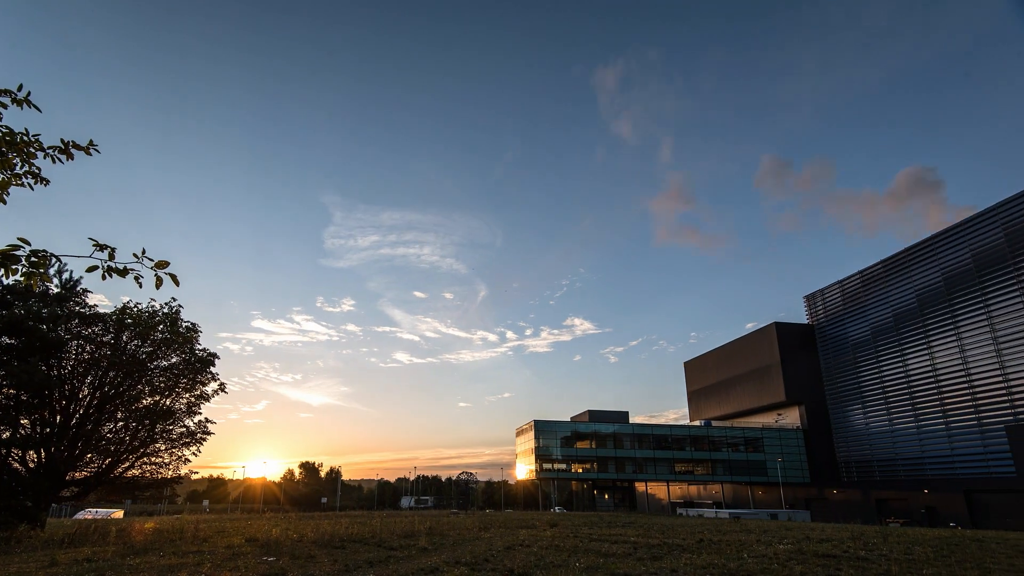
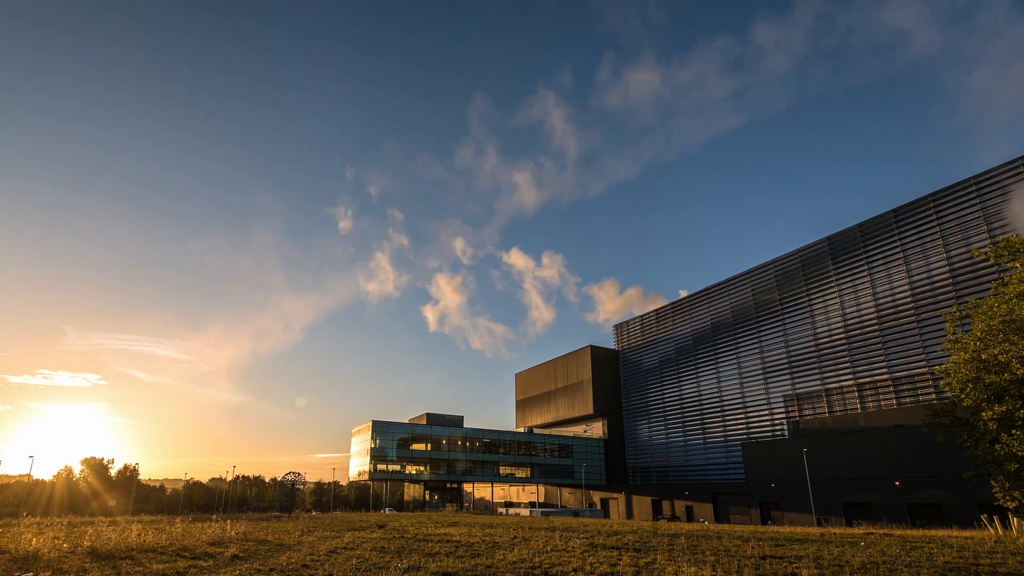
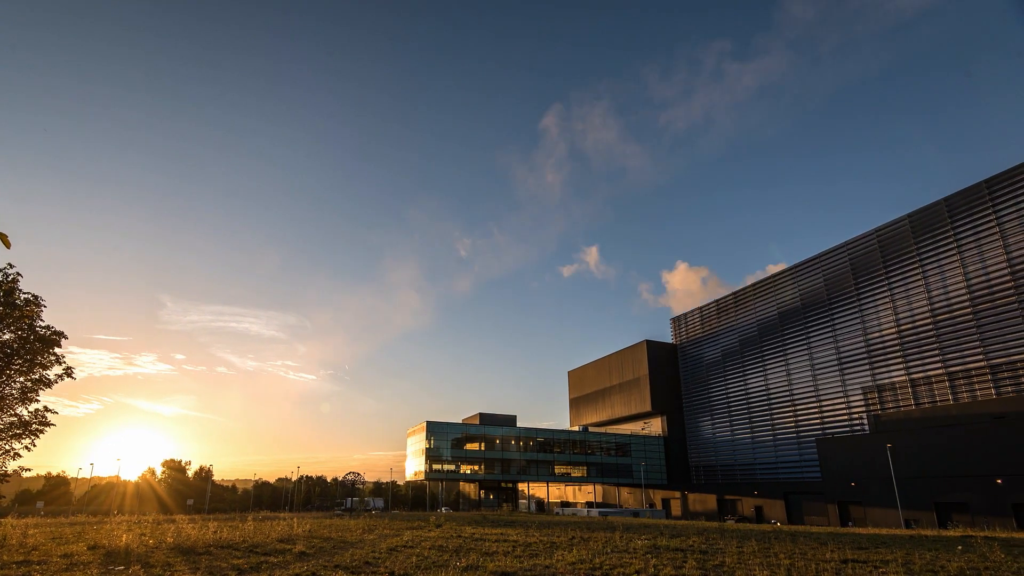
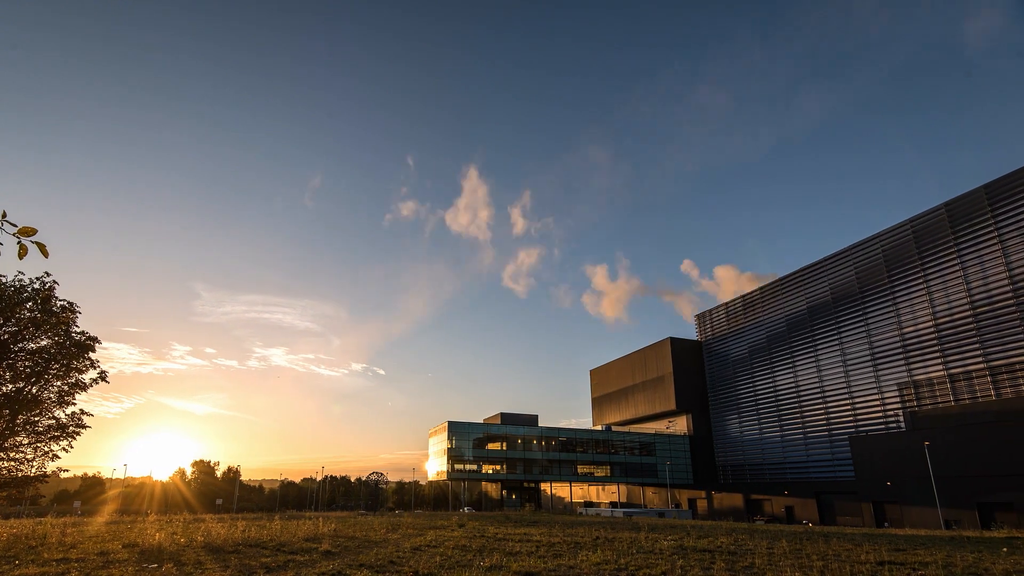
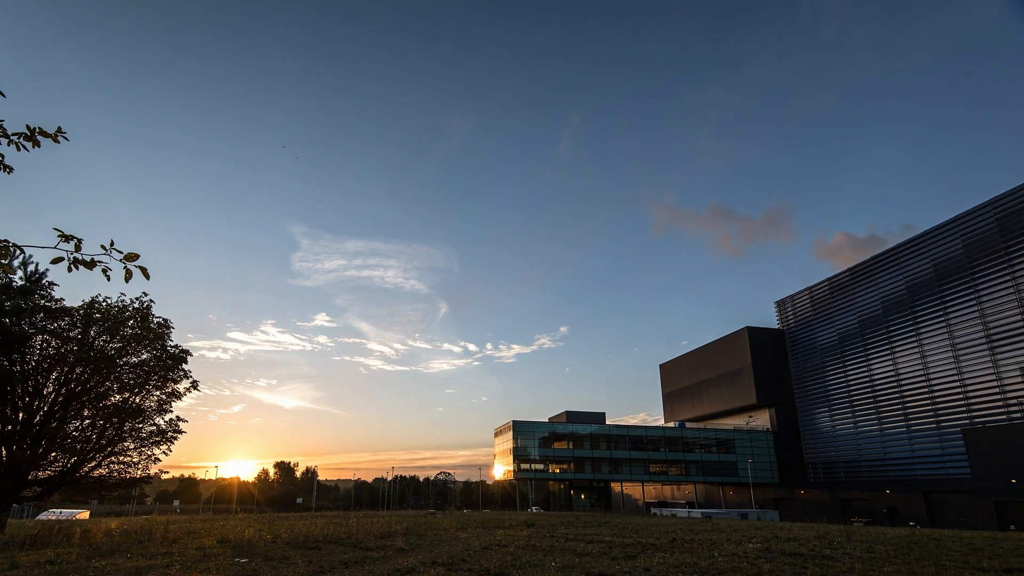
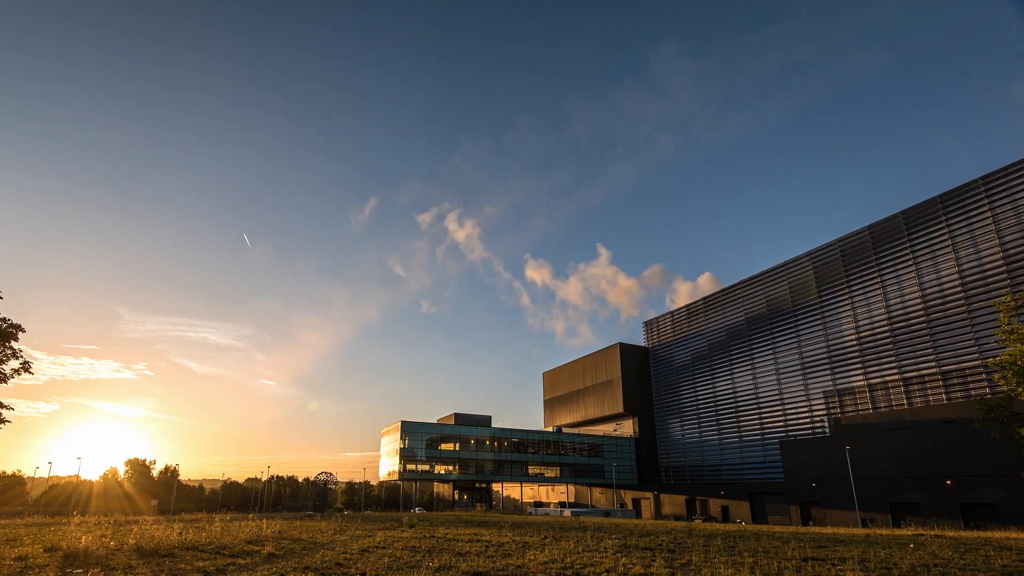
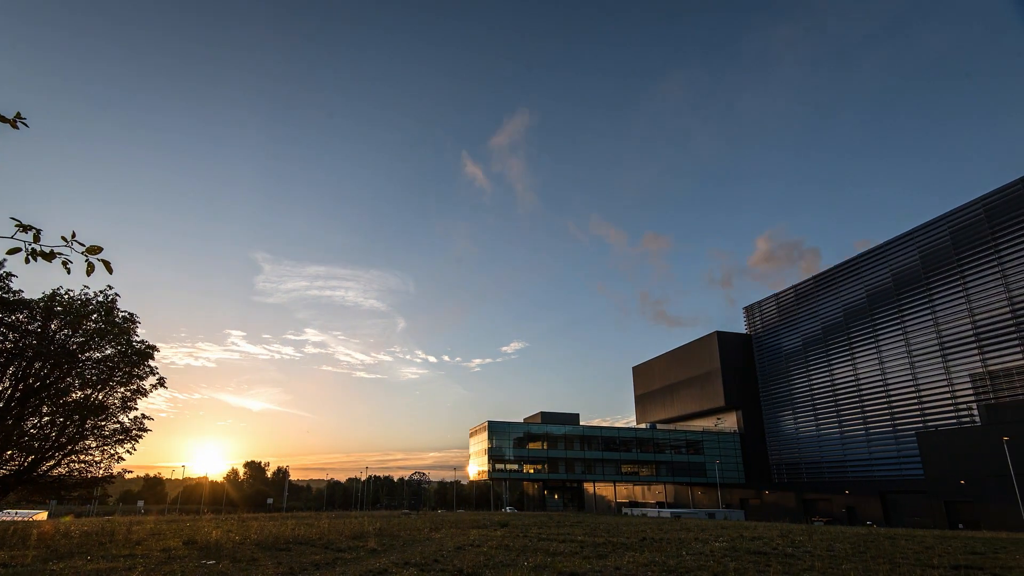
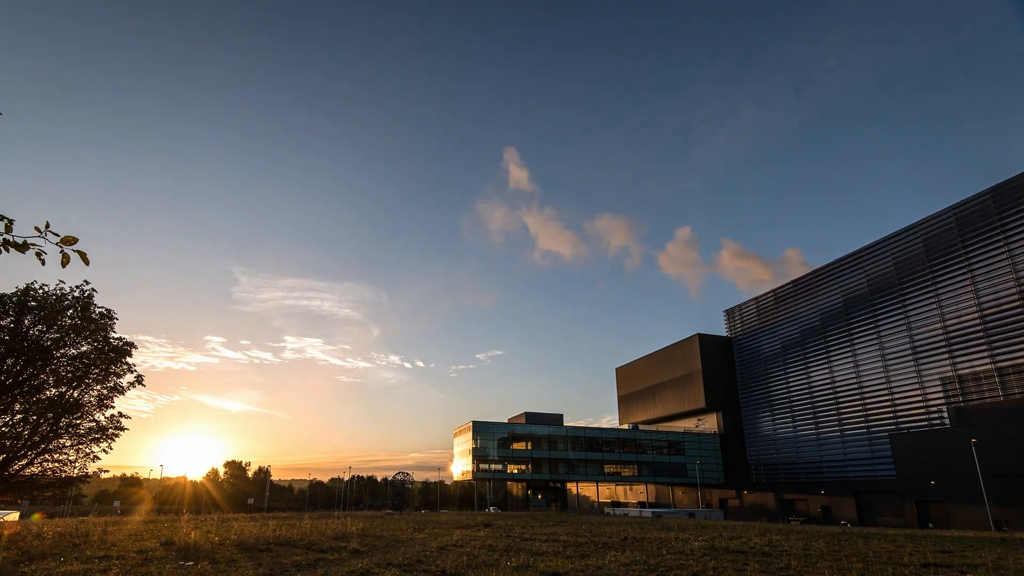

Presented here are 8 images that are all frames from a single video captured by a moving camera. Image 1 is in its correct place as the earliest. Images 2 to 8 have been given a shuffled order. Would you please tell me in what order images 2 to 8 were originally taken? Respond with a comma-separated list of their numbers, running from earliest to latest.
5, 7, 8, 4, 3, 6, 2
